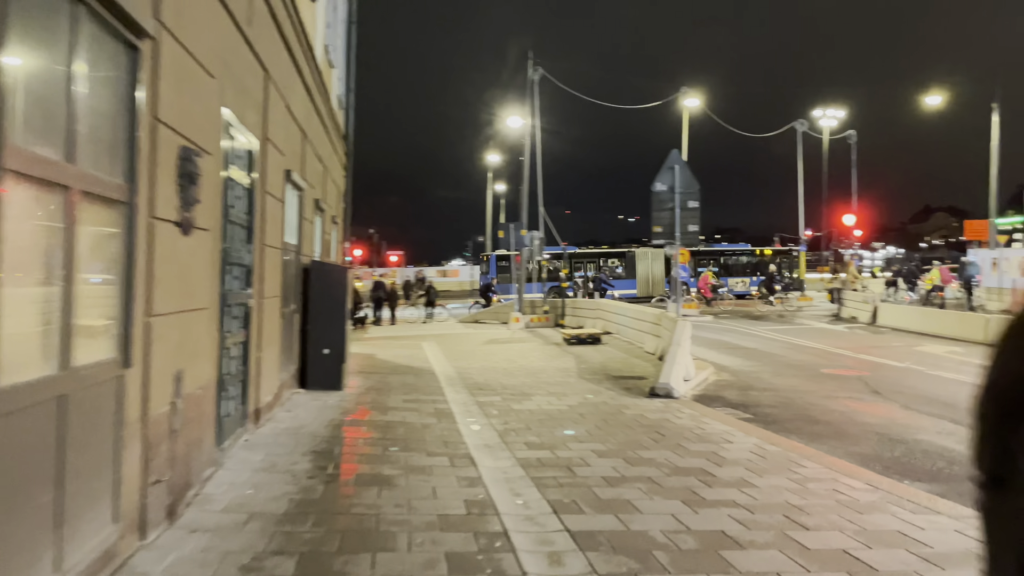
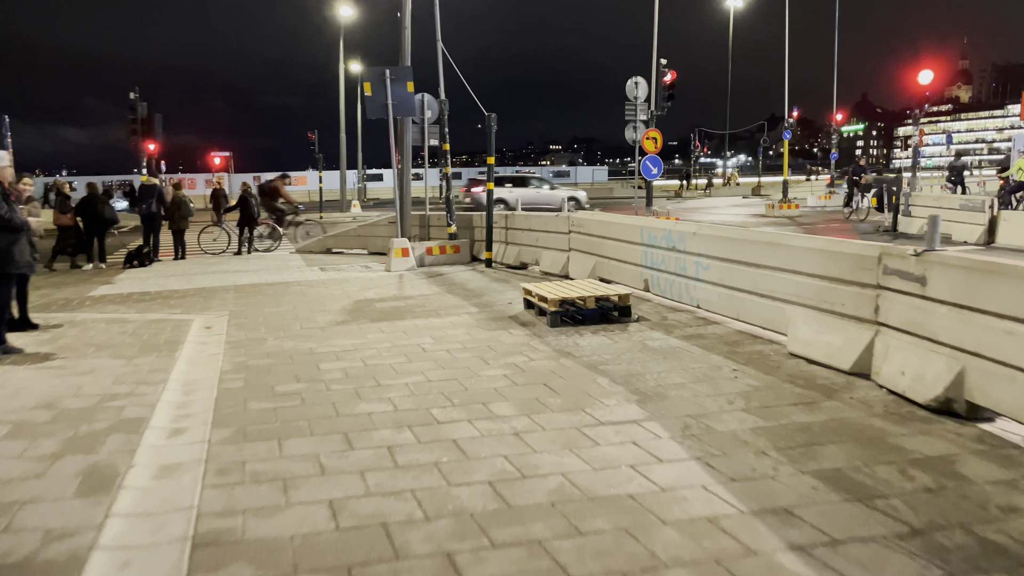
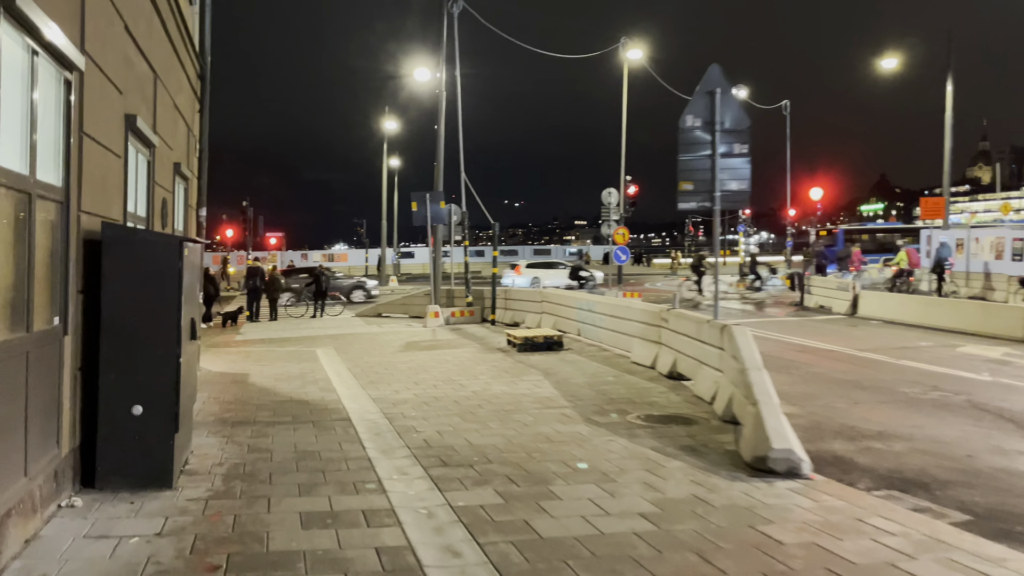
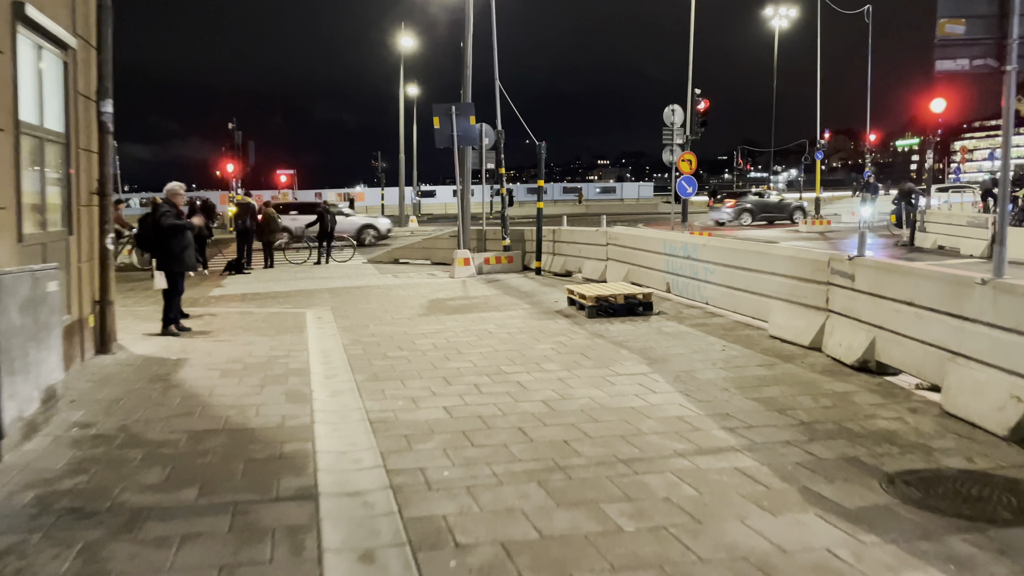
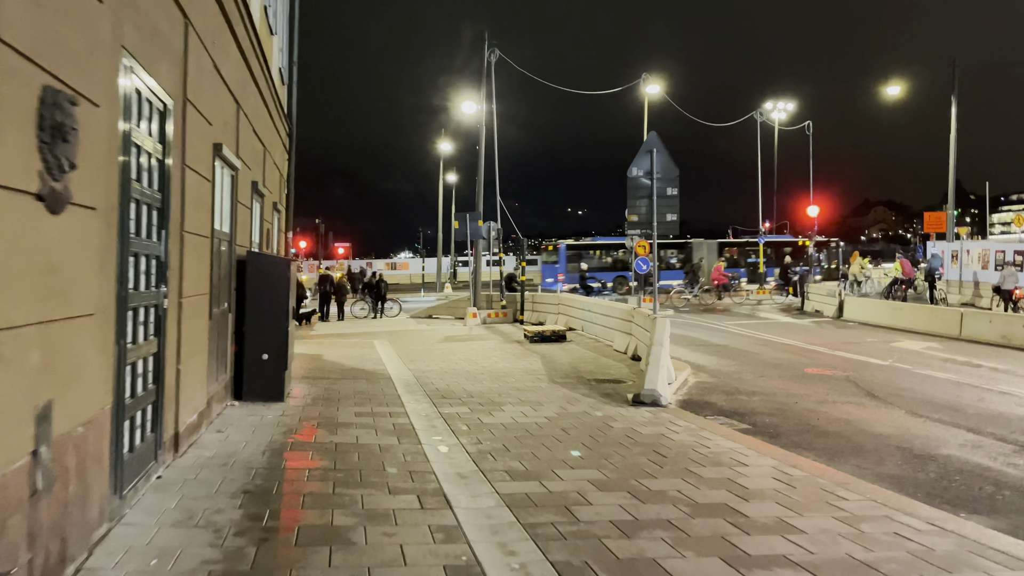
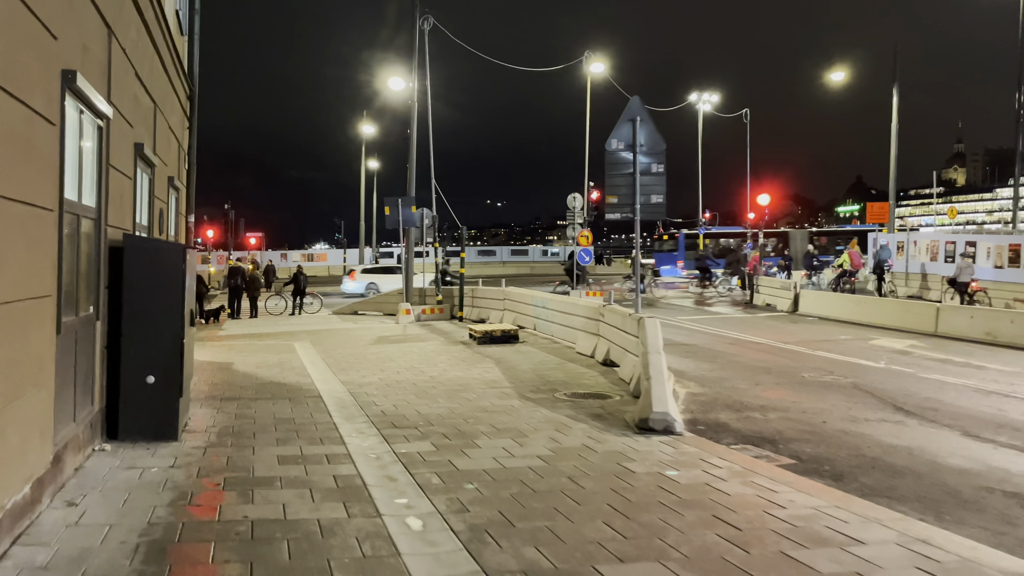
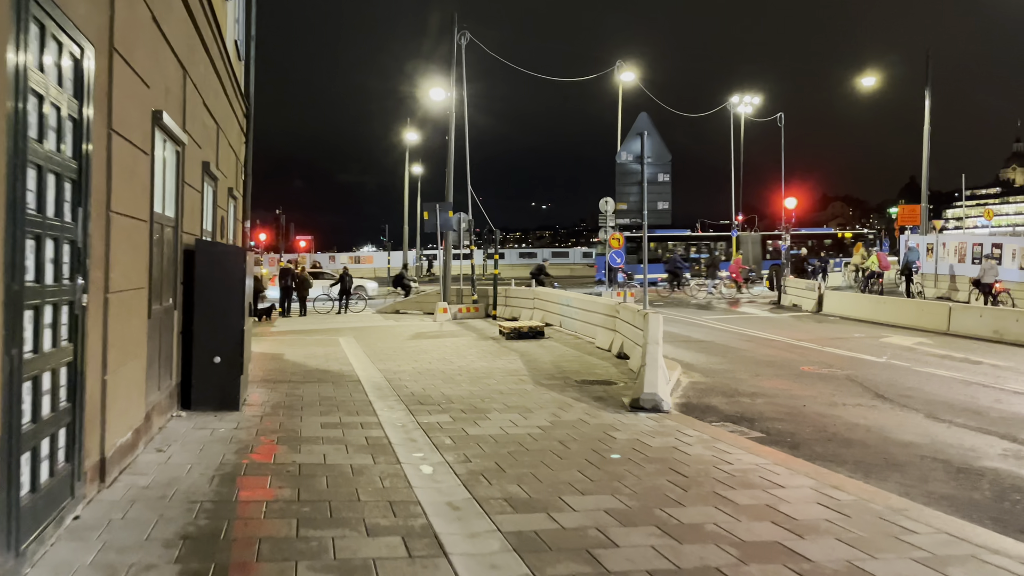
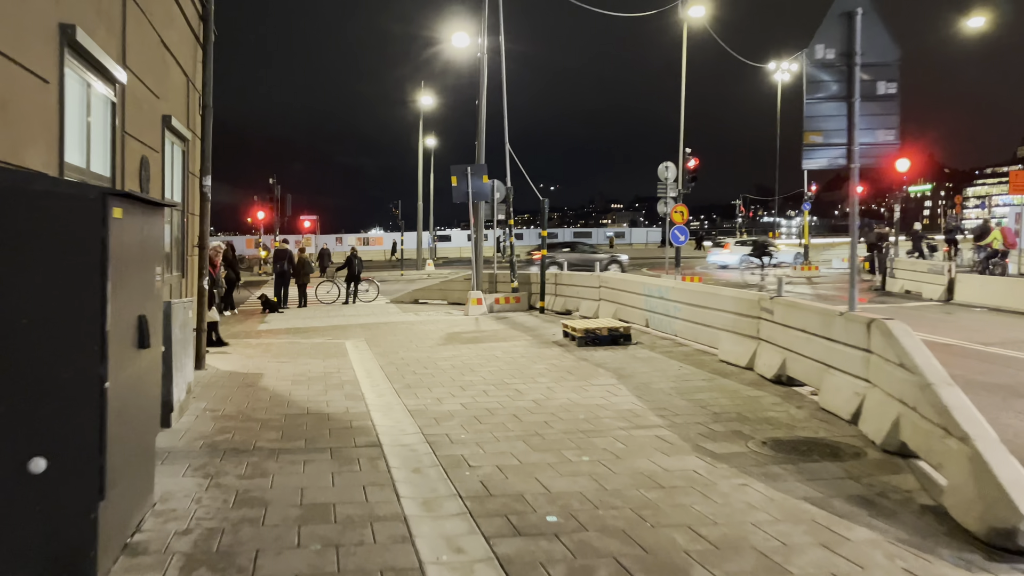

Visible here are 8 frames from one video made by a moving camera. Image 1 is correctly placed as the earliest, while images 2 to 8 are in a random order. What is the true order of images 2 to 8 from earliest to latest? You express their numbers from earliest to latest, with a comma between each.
5, 7, 6, 3, 8, 4, 2
